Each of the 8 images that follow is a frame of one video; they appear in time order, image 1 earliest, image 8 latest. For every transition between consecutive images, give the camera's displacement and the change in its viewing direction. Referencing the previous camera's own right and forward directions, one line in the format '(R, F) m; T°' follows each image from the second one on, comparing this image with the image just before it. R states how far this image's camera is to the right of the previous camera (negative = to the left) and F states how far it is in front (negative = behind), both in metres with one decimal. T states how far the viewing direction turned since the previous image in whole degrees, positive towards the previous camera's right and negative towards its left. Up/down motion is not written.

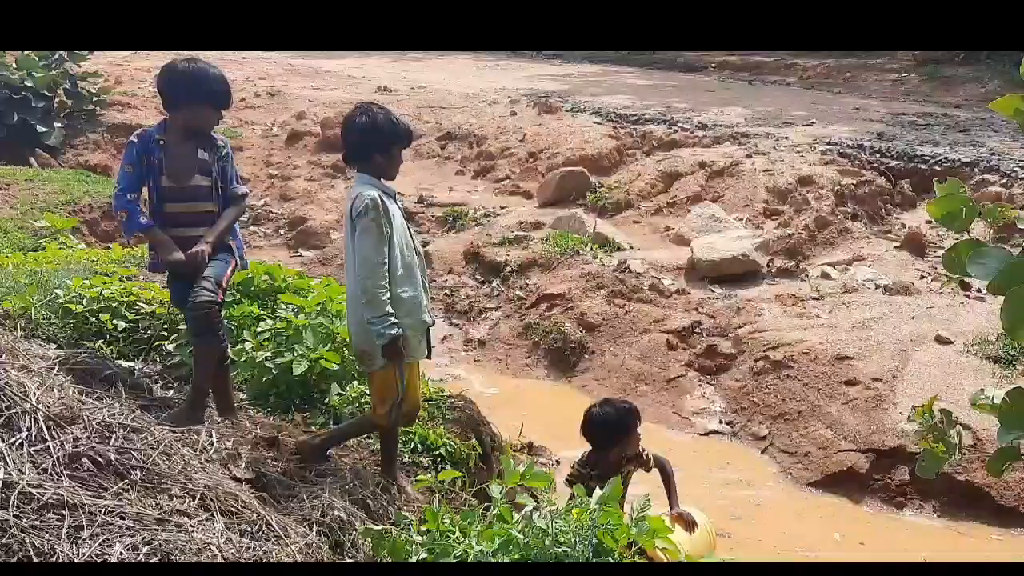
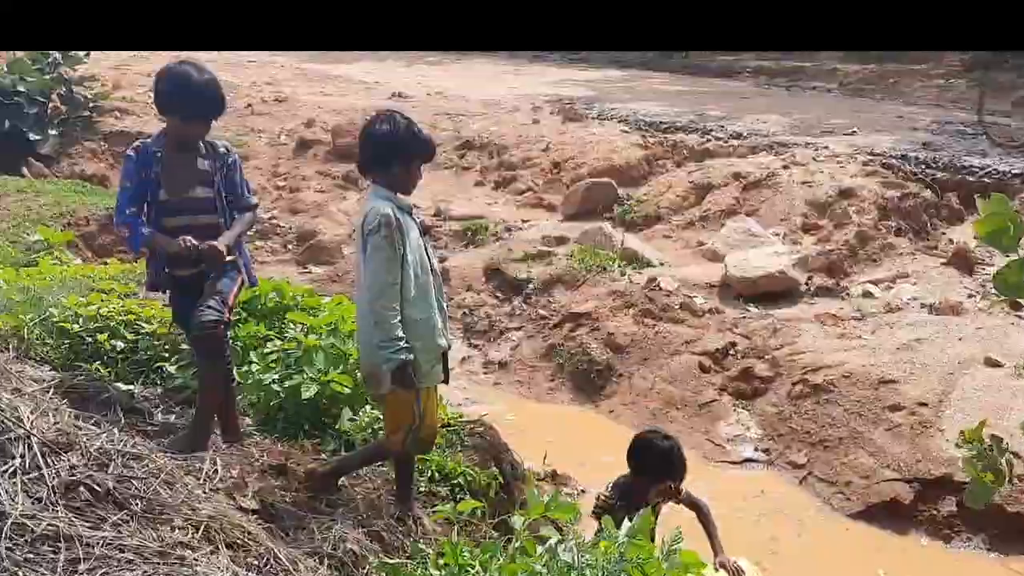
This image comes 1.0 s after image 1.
(0.0, +0.4) m; -1°
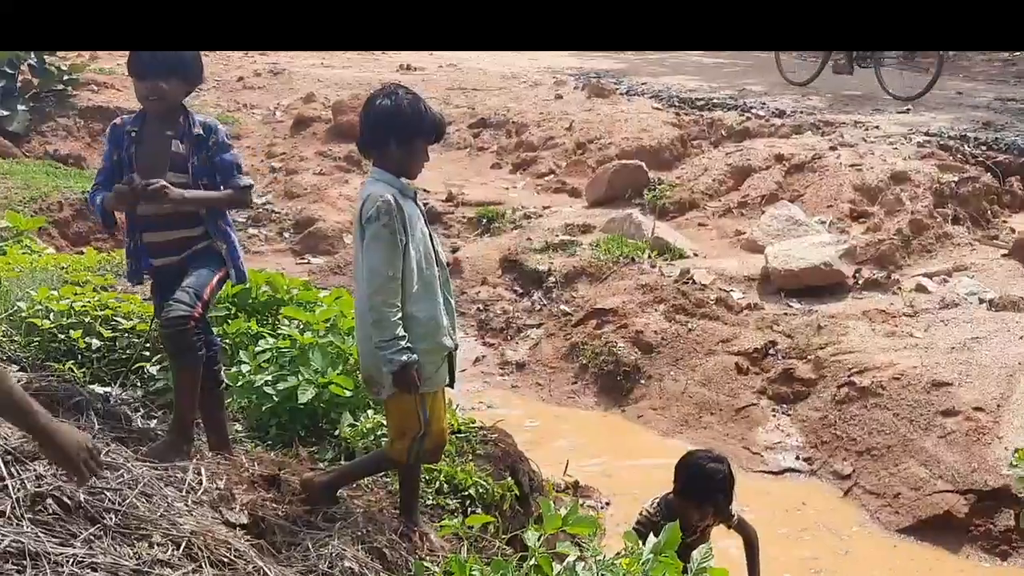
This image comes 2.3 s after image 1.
(0.0, +0.6) m; -1°
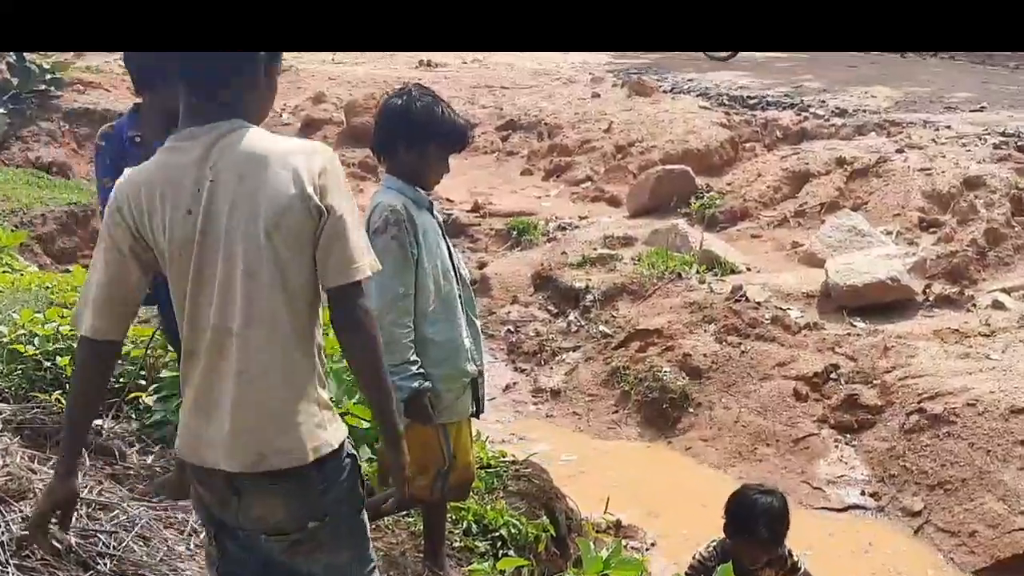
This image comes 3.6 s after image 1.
(0.0, +0.6) m; -2°
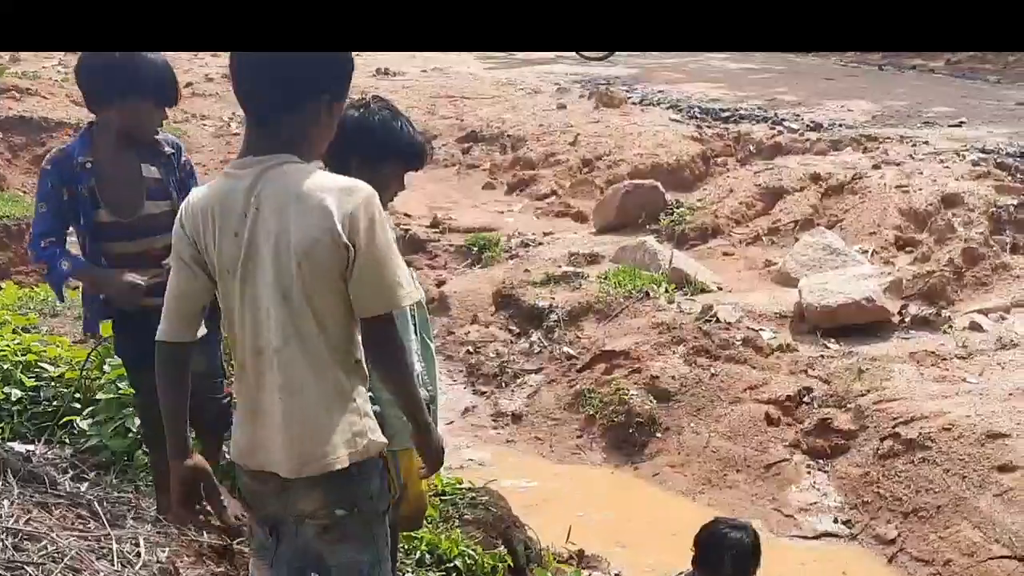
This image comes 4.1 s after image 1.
(0.0, +0.2) m; +1°
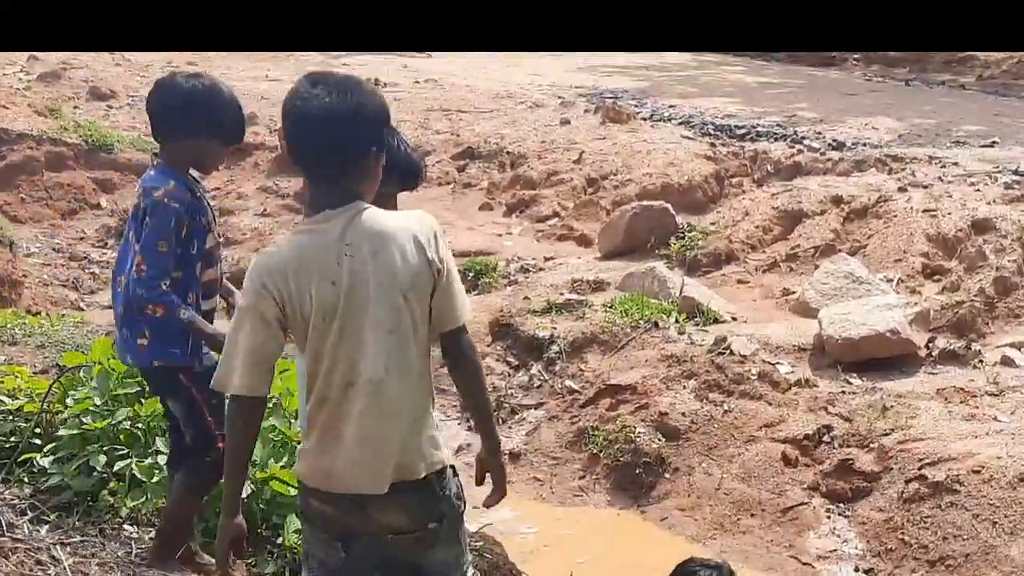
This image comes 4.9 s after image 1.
(0.0, +0.4) m; 0°
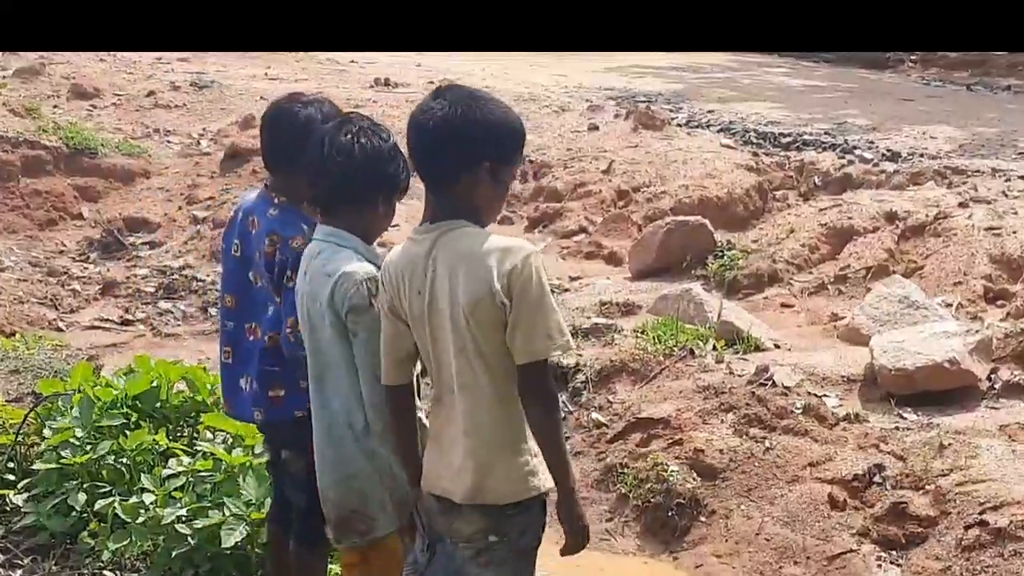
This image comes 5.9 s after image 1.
(0.0, +0.4) m; -1°
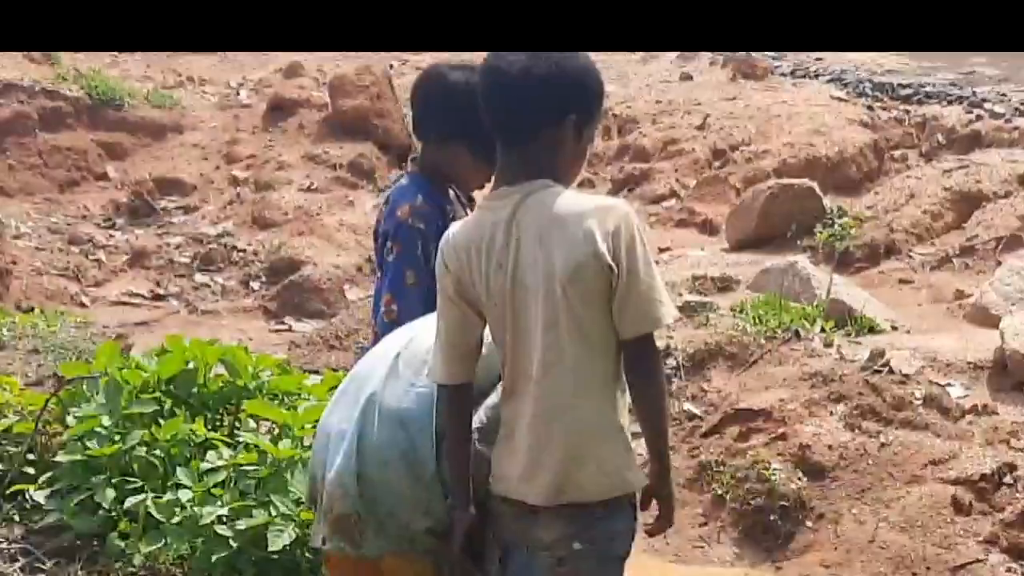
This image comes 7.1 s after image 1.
(-0.1, +0.5) m; -2°
